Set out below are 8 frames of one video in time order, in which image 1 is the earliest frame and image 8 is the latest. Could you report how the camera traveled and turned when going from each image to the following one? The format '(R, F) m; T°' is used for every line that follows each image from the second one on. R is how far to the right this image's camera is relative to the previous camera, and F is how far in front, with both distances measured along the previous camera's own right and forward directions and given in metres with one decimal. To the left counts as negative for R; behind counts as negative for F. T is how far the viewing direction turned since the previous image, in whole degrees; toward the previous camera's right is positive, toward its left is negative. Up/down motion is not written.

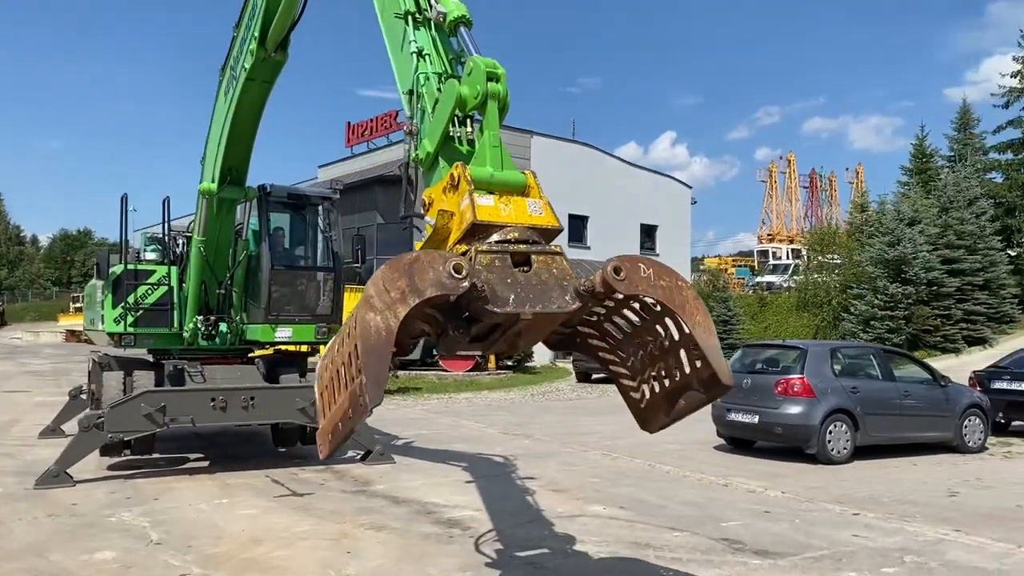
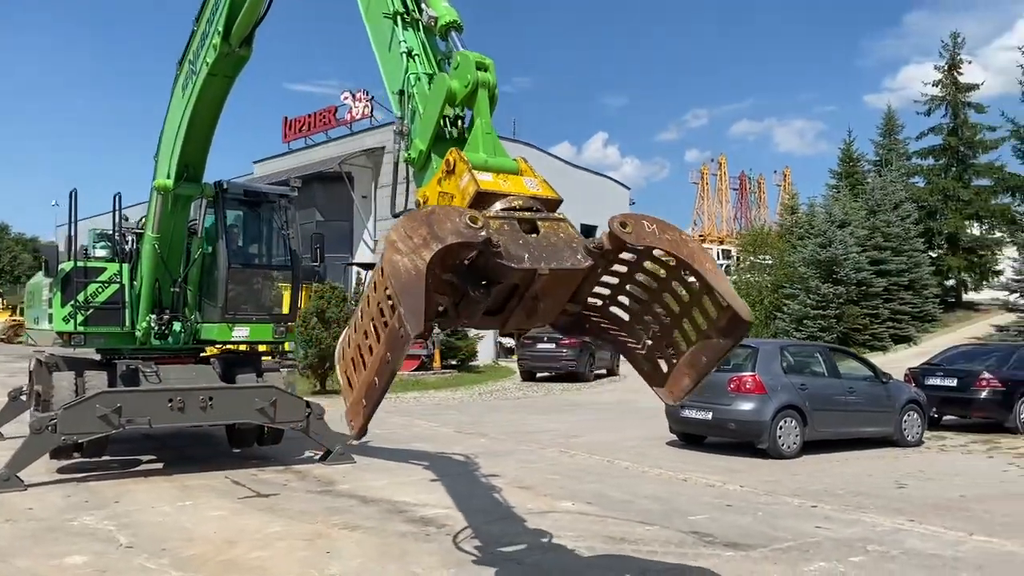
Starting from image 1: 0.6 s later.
(-0.4, -0.1) m; +5°
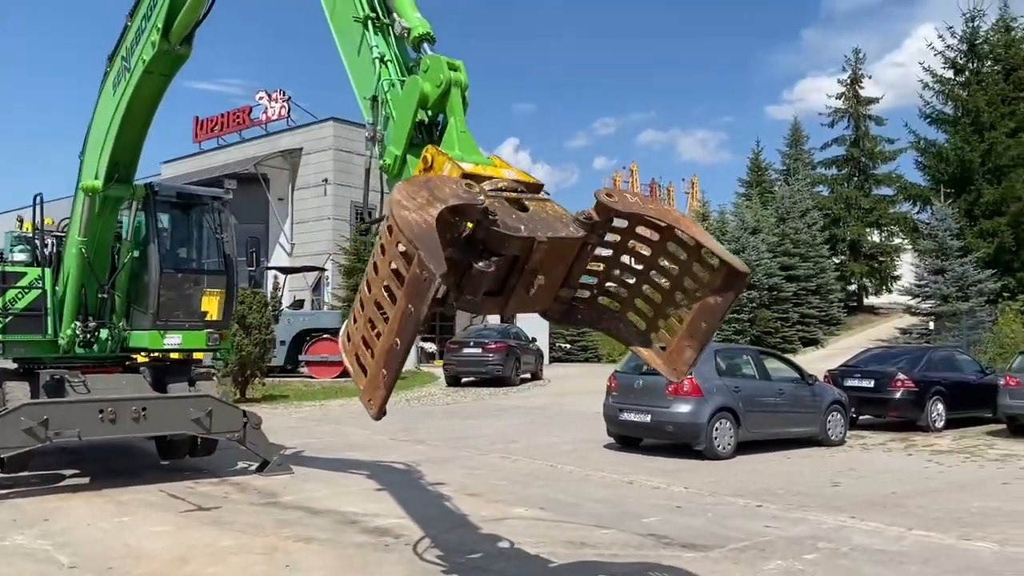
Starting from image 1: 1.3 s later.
(-0.4, 0.0) m; +6°
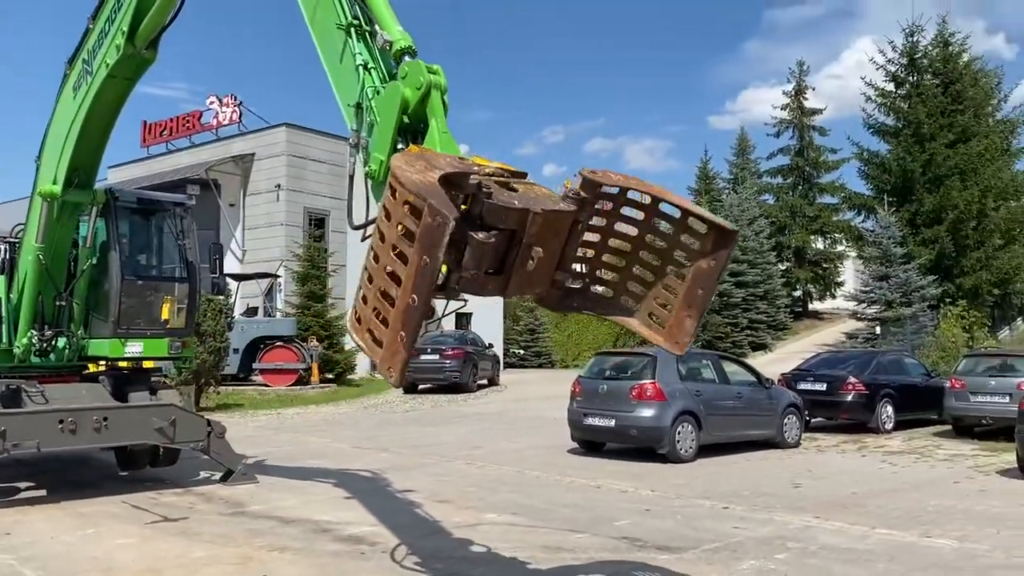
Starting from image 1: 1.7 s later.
(-0.3, -0.1) m; +3°
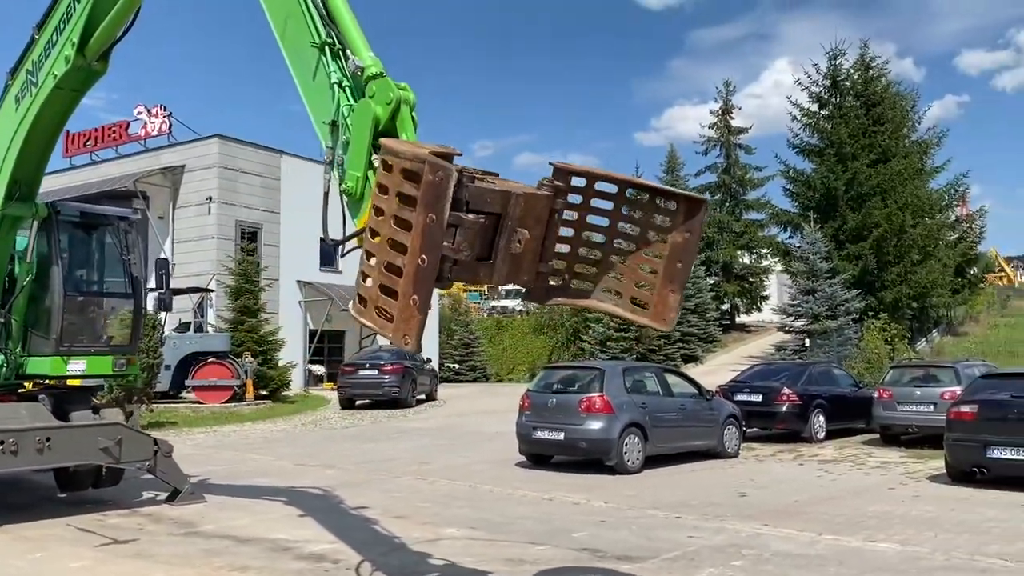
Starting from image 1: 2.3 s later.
(-0.3, -0.1) m; +5°
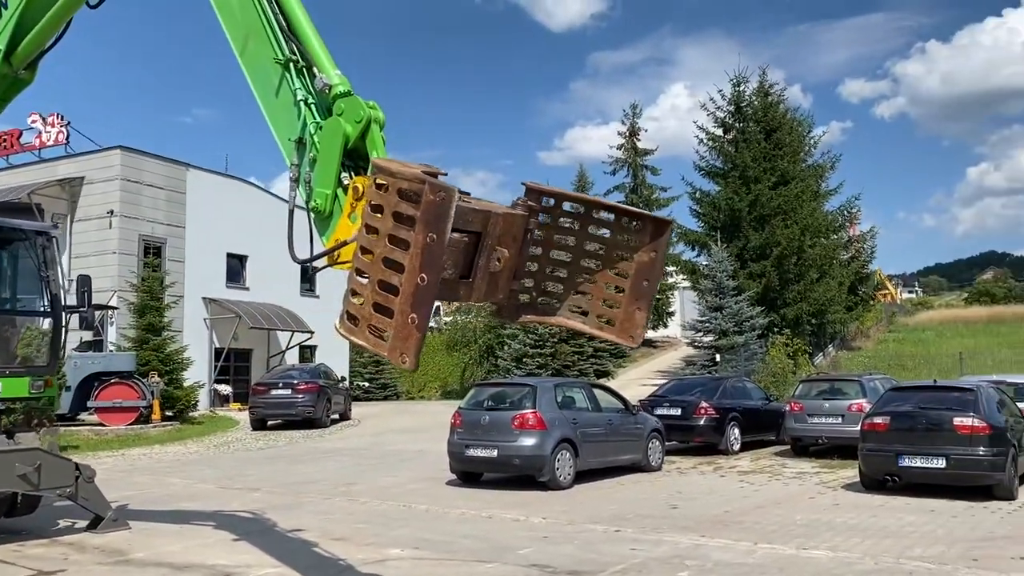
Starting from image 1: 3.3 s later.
(-0.4, 0.0) m; +6°
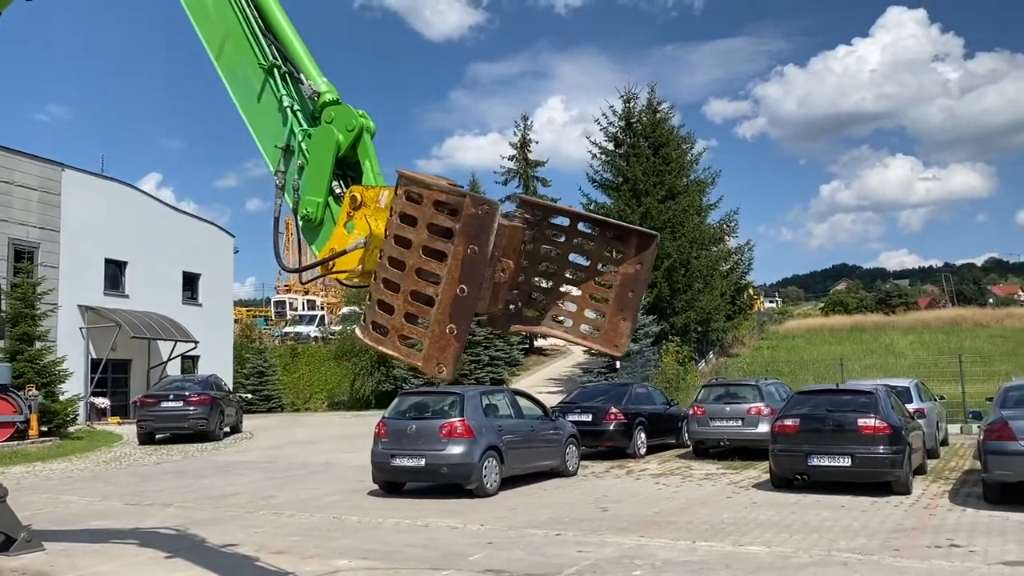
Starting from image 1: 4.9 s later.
(-0.8, 0.0) m; +8°
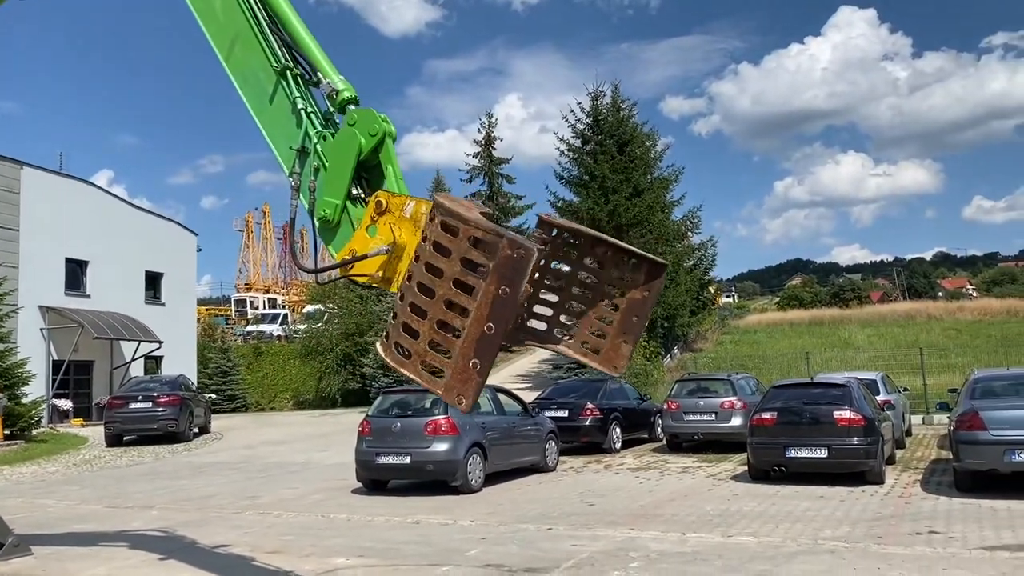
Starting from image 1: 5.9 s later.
(-0.4, -0.1) m; +3°
